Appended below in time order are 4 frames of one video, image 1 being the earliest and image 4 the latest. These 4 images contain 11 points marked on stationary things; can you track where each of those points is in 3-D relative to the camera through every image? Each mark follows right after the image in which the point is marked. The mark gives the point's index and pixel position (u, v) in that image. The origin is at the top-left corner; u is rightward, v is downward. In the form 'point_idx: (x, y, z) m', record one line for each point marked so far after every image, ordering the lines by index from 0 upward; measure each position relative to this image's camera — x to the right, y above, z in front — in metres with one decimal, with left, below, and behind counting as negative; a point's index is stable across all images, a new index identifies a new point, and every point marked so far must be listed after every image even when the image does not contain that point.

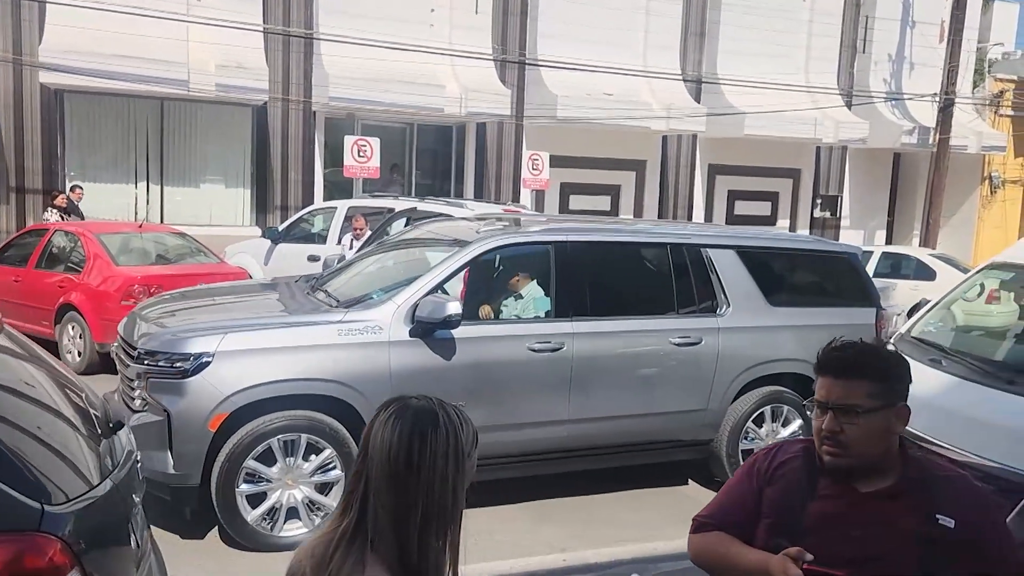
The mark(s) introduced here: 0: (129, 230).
0: (-4.1, +0.6, +9.2) m
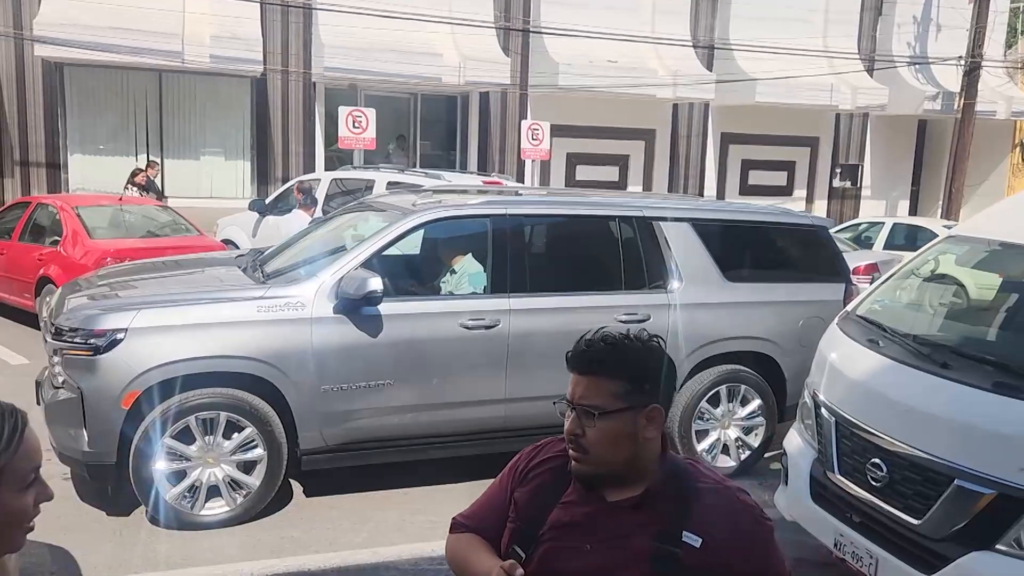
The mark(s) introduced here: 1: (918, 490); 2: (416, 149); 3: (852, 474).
0: (-4.3, +0.9, +9.2) m
1: (+1.7, -0.9, +3.6) m
2: (-1.8, +2.5, +15.5) m
3: (+1.6, -0.9, +4.0) m
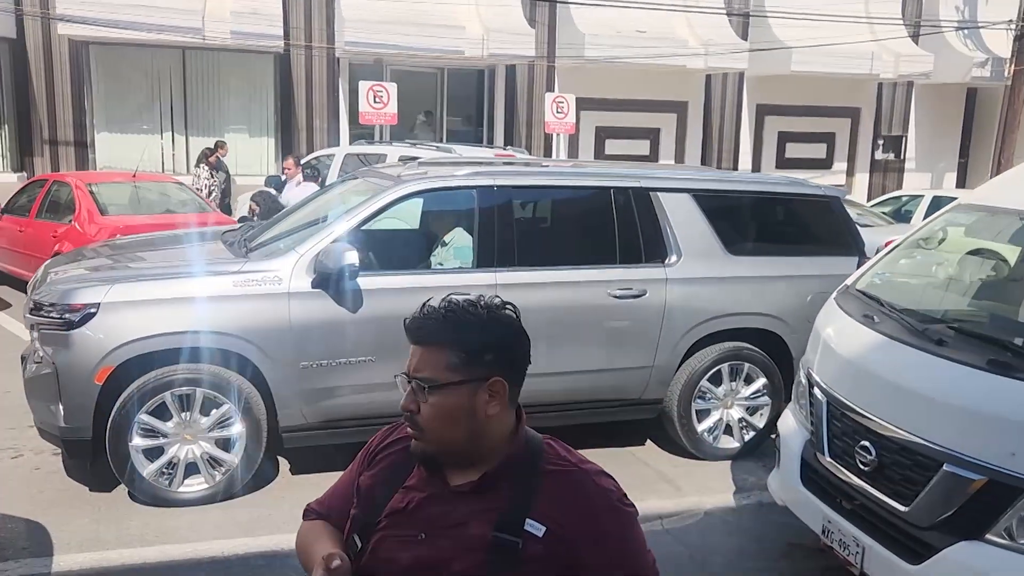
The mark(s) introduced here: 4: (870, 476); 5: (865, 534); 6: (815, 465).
0: (-4.2, +1.2, +9.2) m
1: (+1.5, -0.7, +3.4) m
2: (-1.3, +2.9, +15.4) m
3: (+1.4, -0.7, +3.8) m
4: (+1.5, -0.8, +3.6) m
5: (+1.5, -1.0, +3.5) m
6: (+1.4, -0.8, +3.9) m
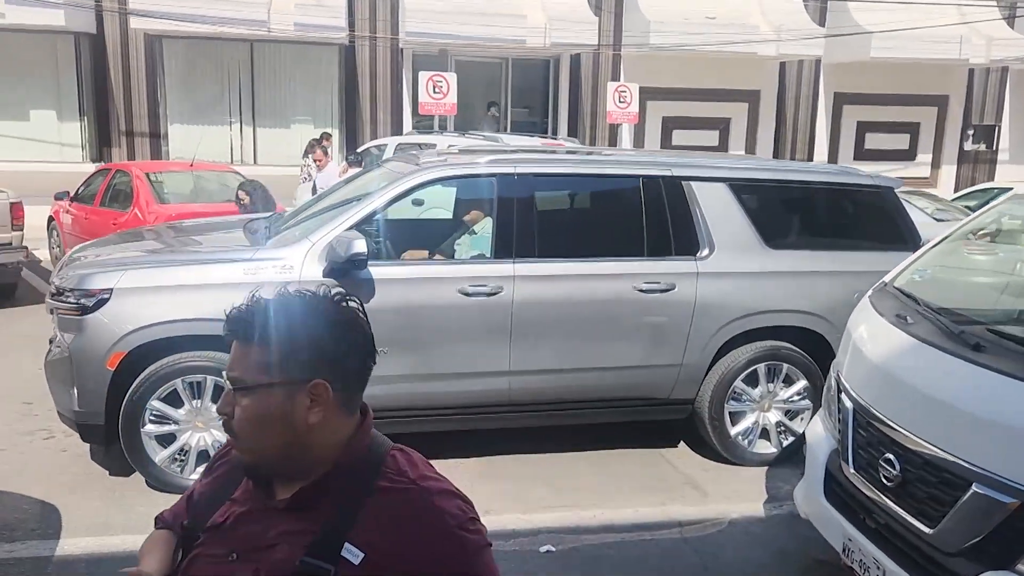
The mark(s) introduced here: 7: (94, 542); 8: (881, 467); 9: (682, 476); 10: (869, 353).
0: (-3.6, +1.3, +9.4) m
1: (+1.5, -0.7, +3.1) m
2: (-0.1, +3.1, +15.2) m
3: (+1.4, -0.7, +3.4) m
4: (+1.4, -0.8, +3.2) m
5: (+1.4, -1.0, +3.2) m
6: (+1.4, -0.8, +3.6) m
7: (-2.0, -1.2, +4.0) m
8: (+1.4, -0.7, +3.3) m
9: (+1.0, -1.1, +5.1) m
10: (+1.5, -0.3, +3.6) m
